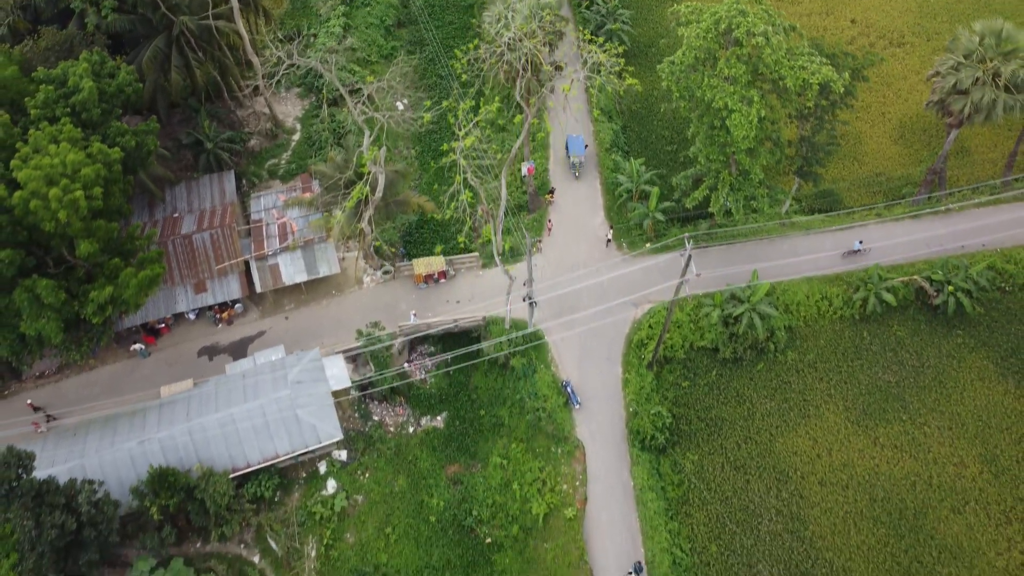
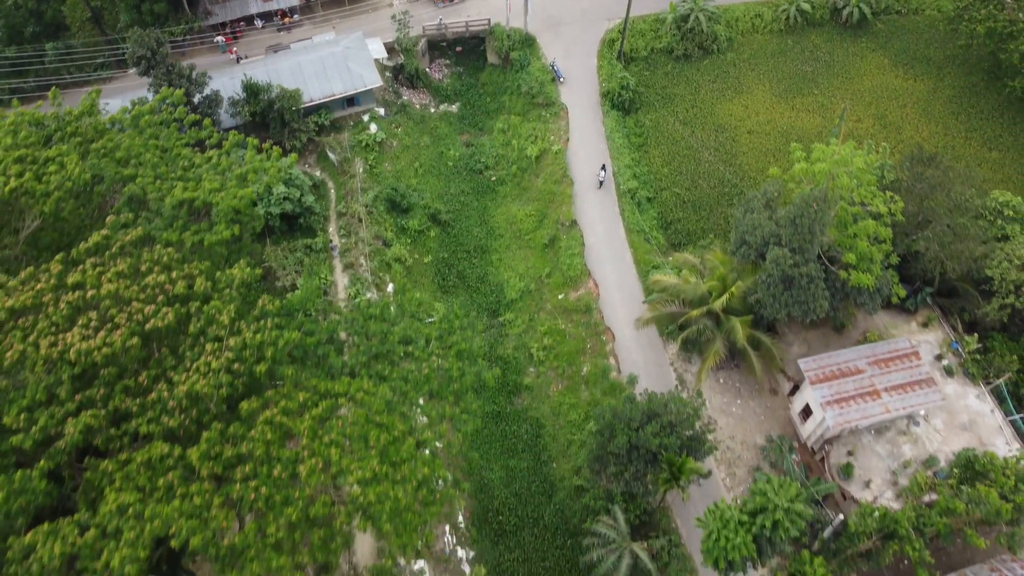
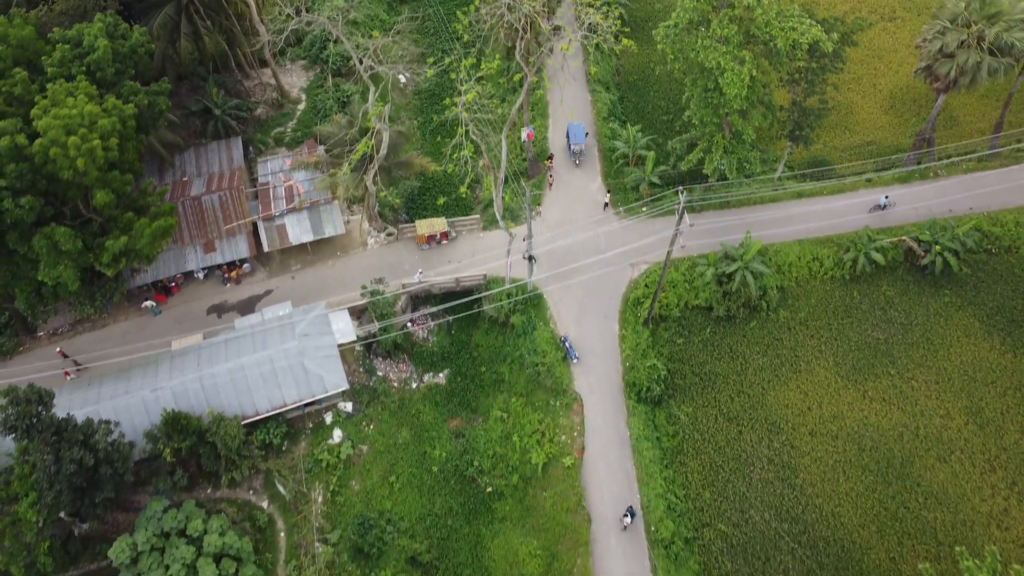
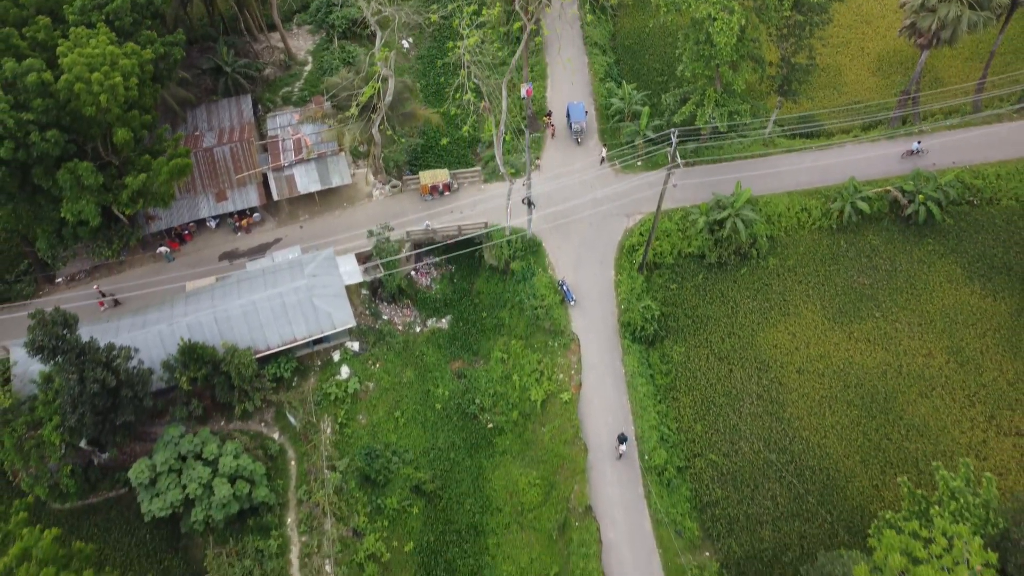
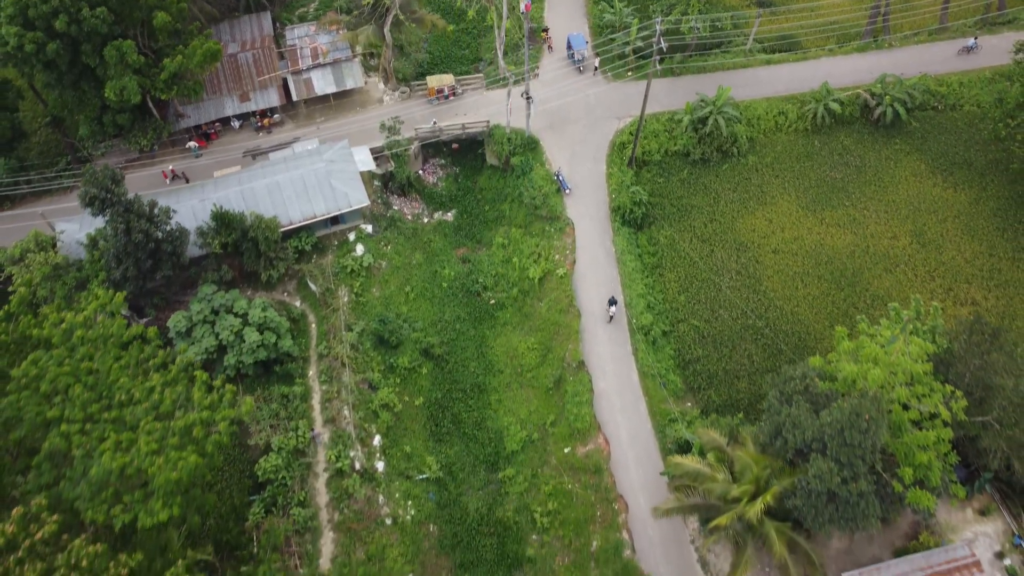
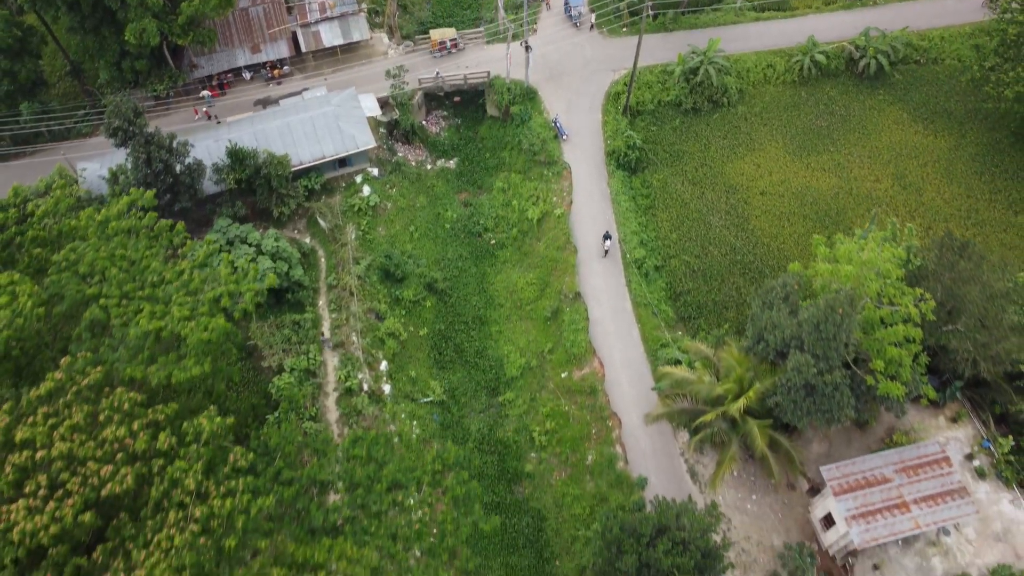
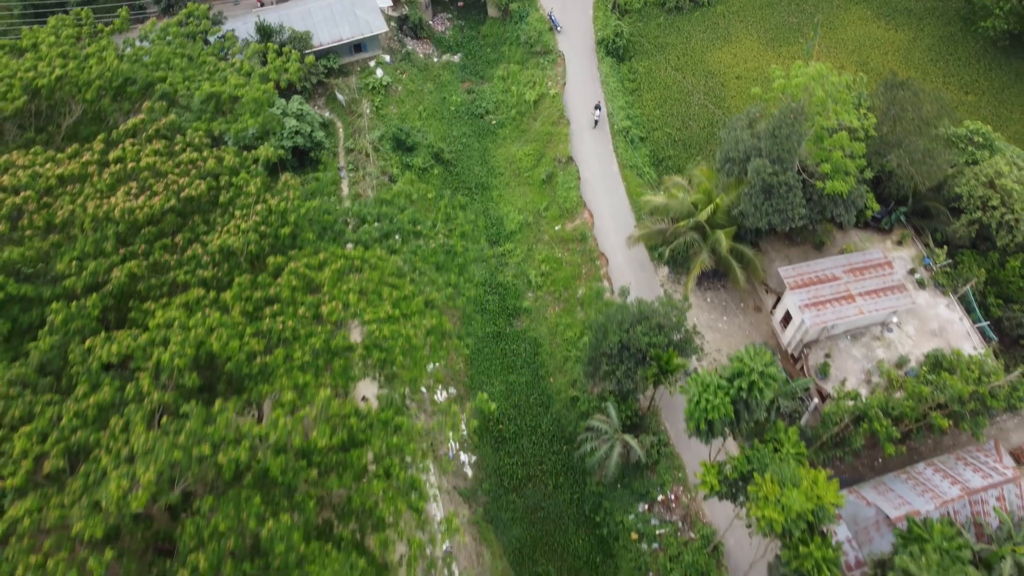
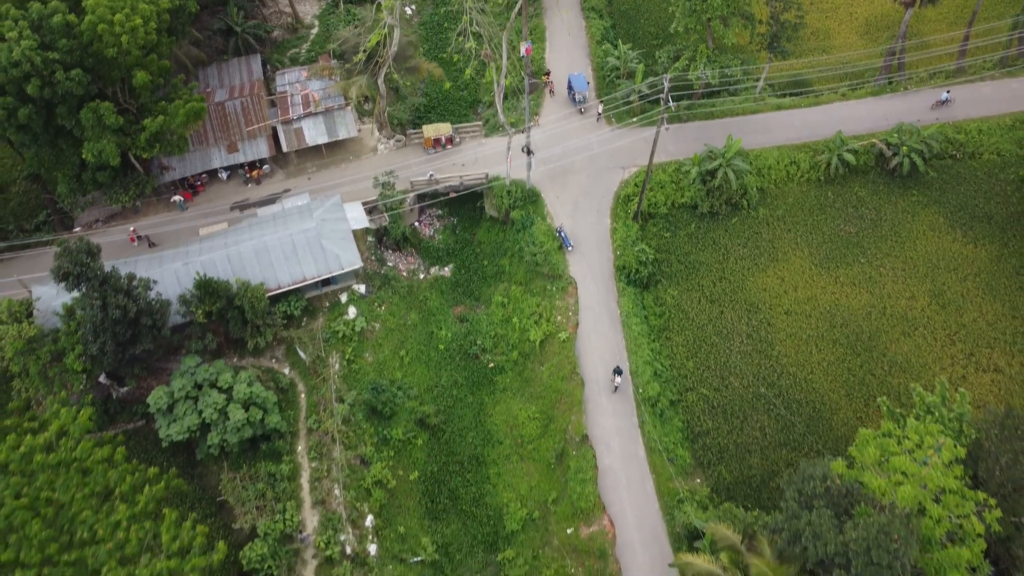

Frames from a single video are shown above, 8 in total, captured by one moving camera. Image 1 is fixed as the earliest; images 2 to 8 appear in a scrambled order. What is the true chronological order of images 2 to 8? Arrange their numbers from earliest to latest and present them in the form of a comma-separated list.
3, 4, 8, 5, 6, 2, 7
